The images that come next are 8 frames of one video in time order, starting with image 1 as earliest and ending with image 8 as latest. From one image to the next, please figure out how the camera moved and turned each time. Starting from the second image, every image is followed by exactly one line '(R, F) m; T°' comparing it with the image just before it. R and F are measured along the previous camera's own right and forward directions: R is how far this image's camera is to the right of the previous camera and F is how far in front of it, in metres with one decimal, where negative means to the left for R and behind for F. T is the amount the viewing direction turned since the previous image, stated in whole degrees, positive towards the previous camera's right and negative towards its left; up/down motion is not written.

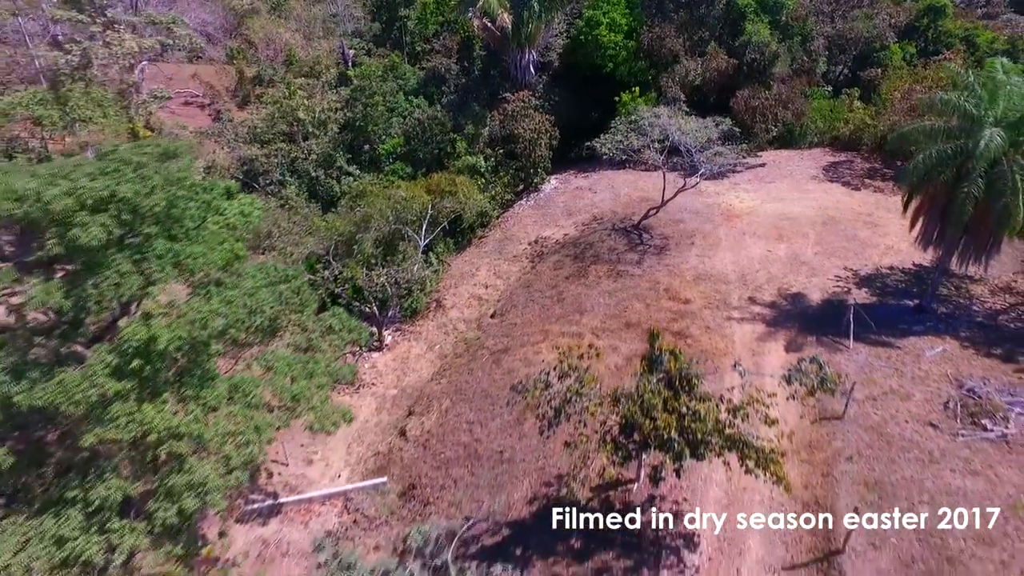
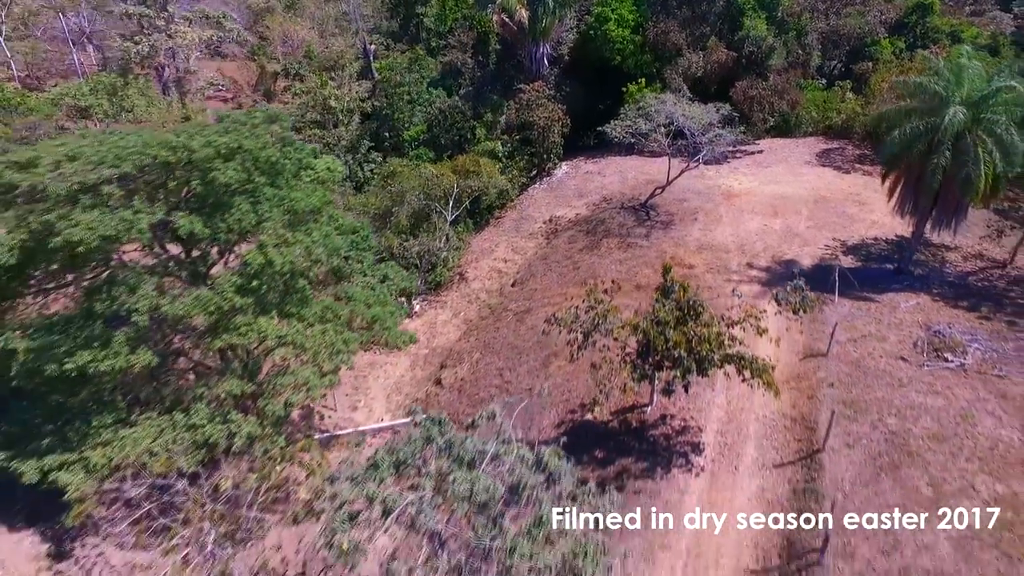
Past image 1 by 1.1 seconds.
(-0.8, -2.4) m; 0°
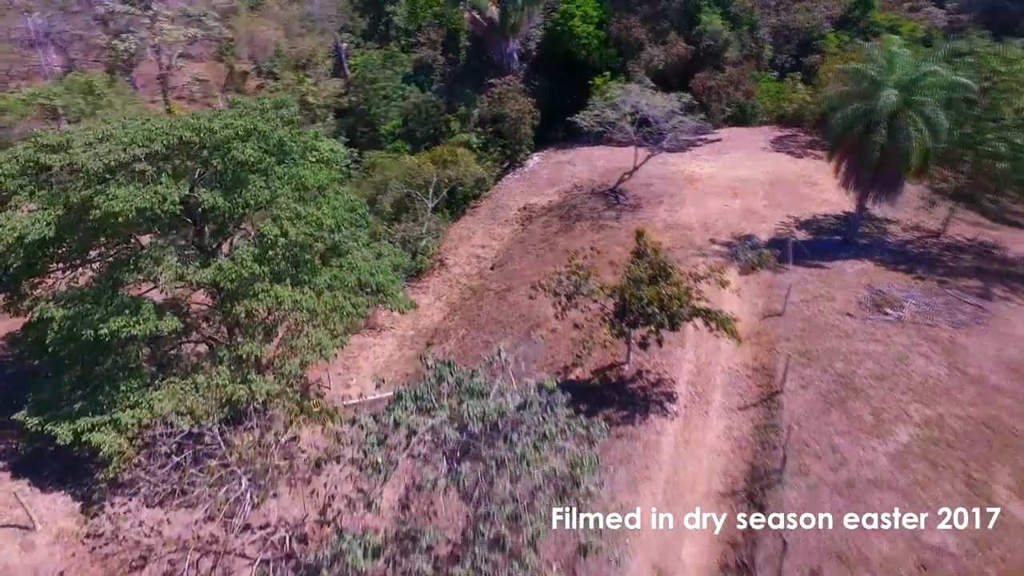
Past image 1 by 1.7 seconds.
(-0.6, -1.4) m; +3°
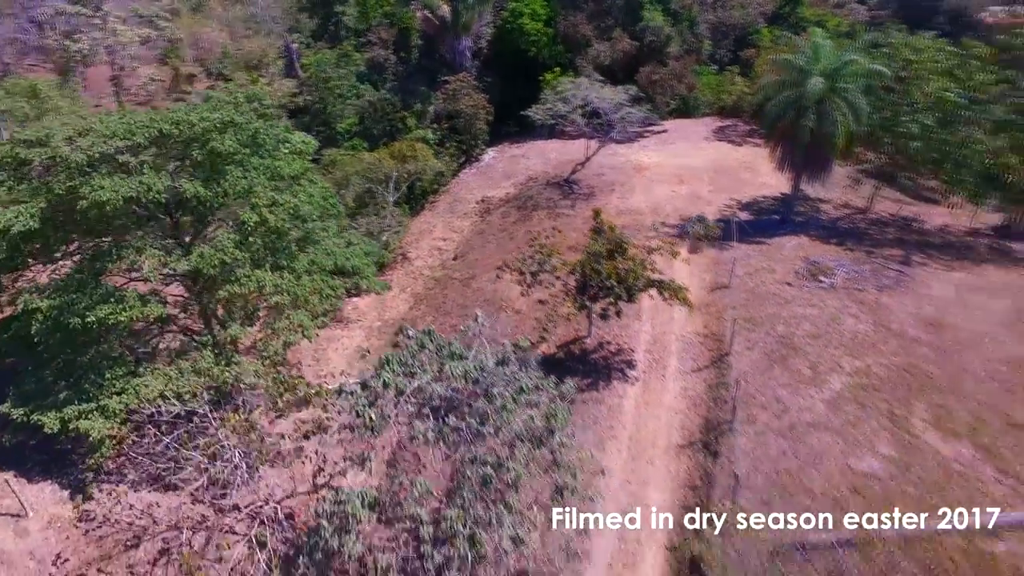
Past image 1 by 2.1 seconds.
(-0.4, -1.0) m; +4°
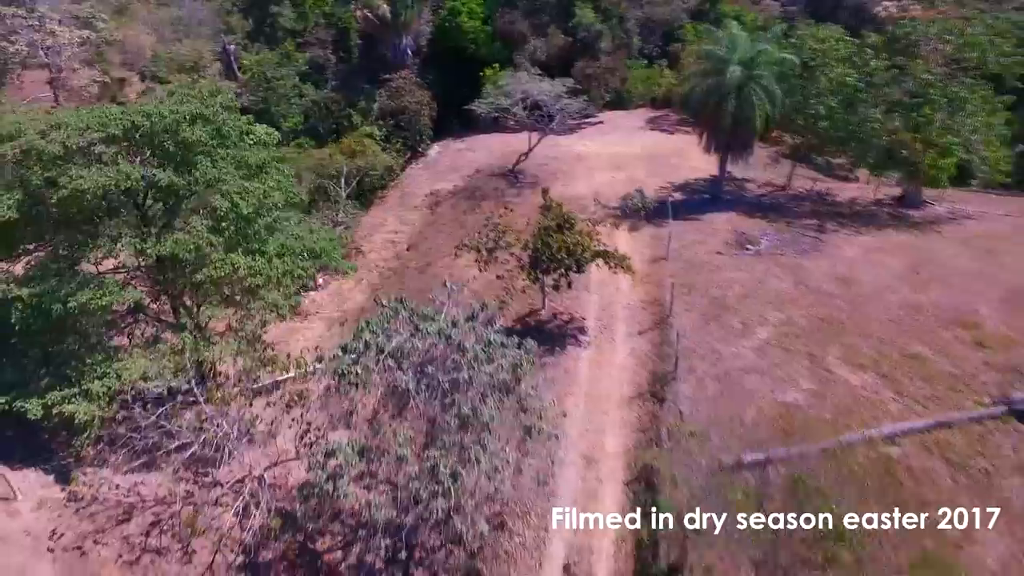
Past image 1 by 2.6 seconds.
(-0.4, -1.3) m; +5°
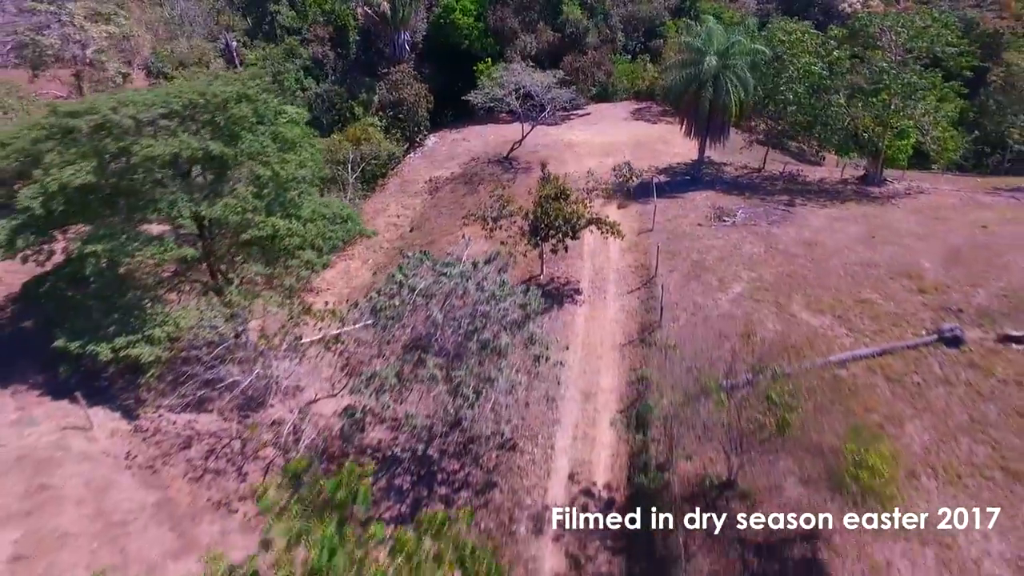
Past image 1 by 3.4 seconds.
(-0.6, -2.2) m; +1°
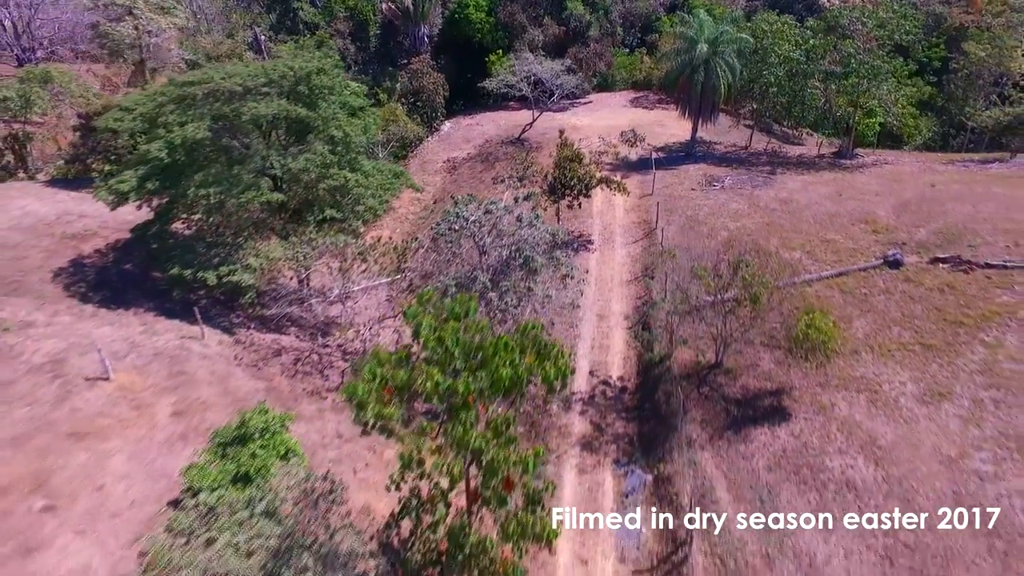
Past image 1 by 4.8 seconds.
(-1.1, -3.7) m; +1°
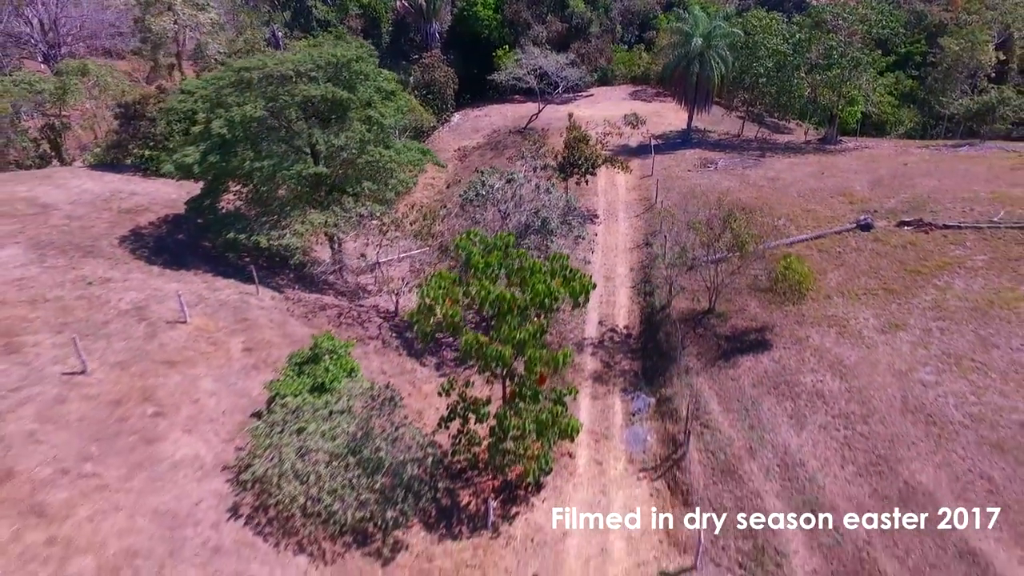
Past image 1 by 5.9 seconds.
(-0.7, -2.5) m; 0°
